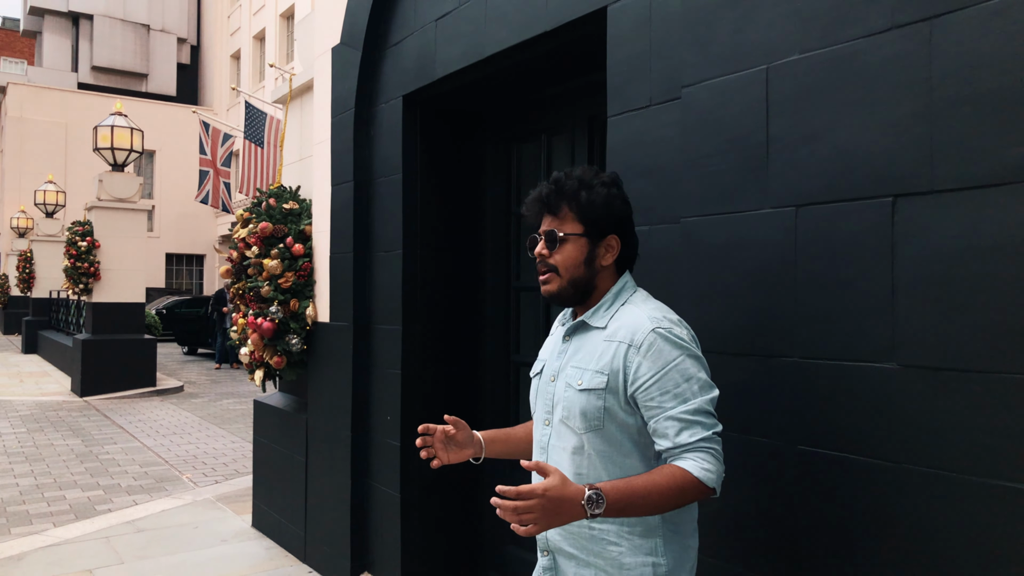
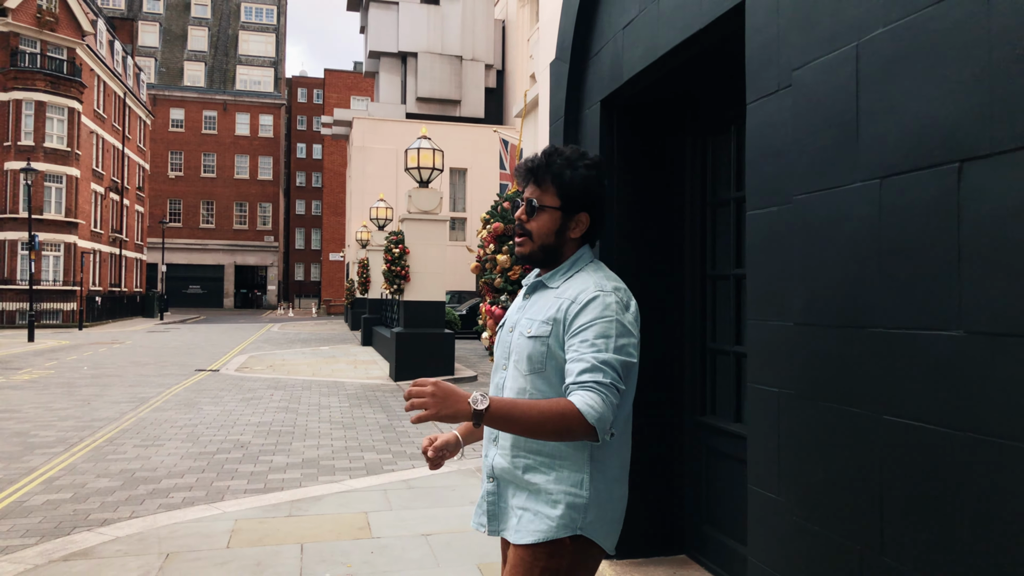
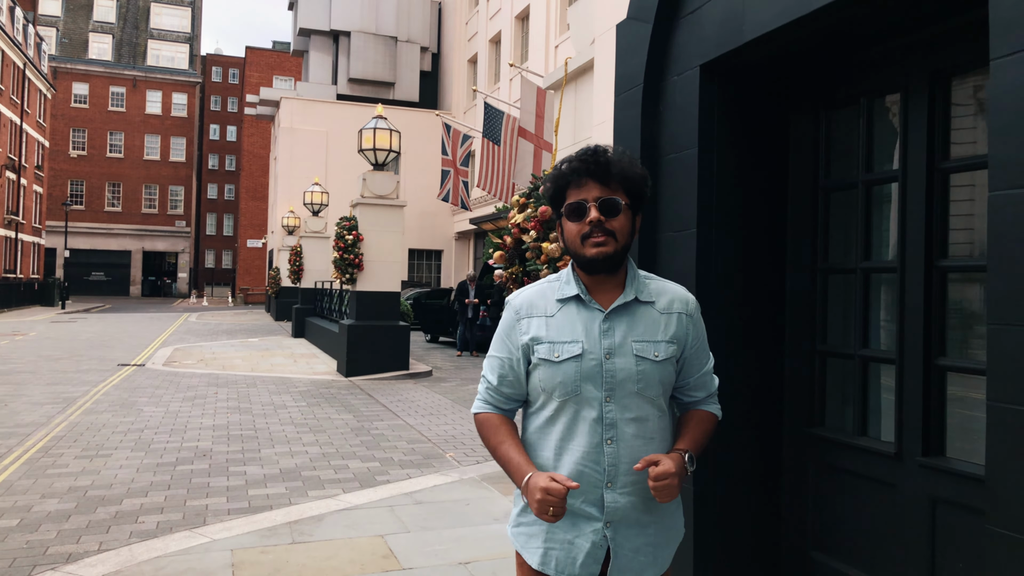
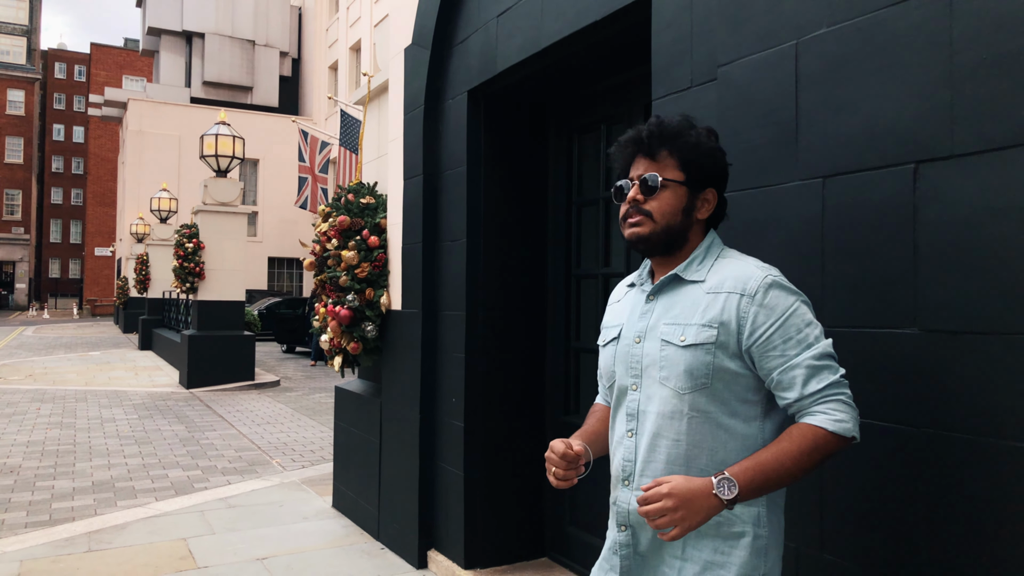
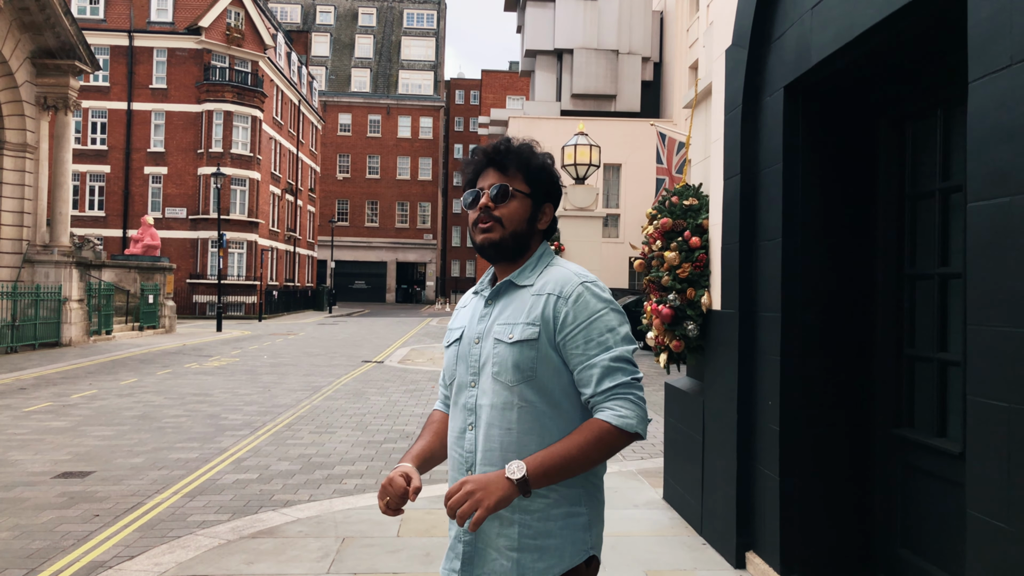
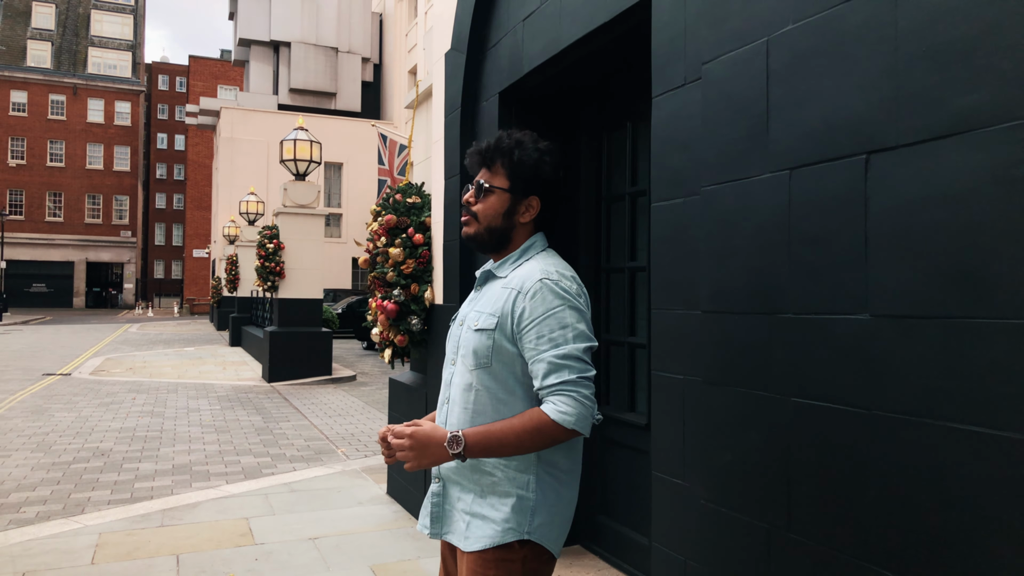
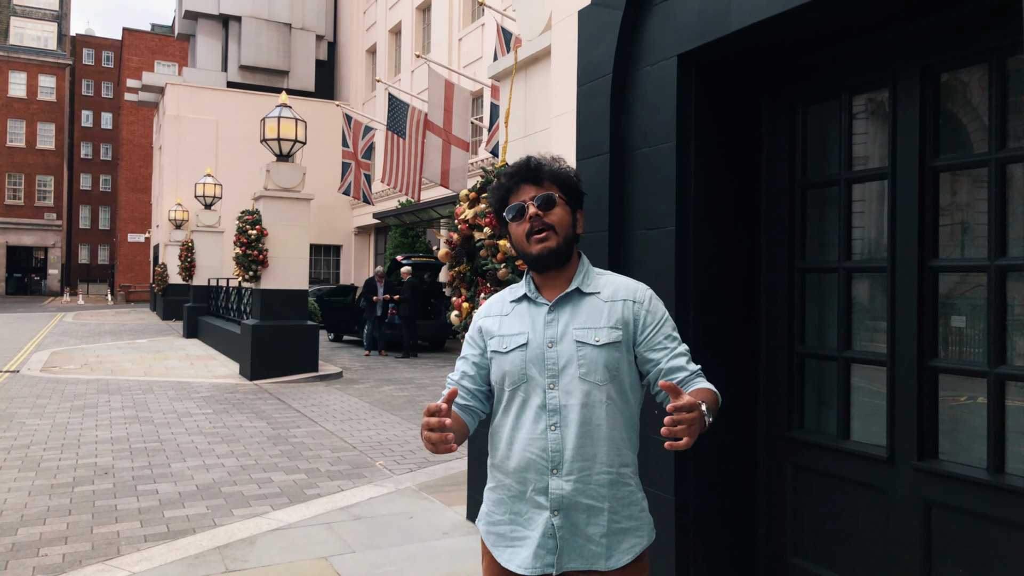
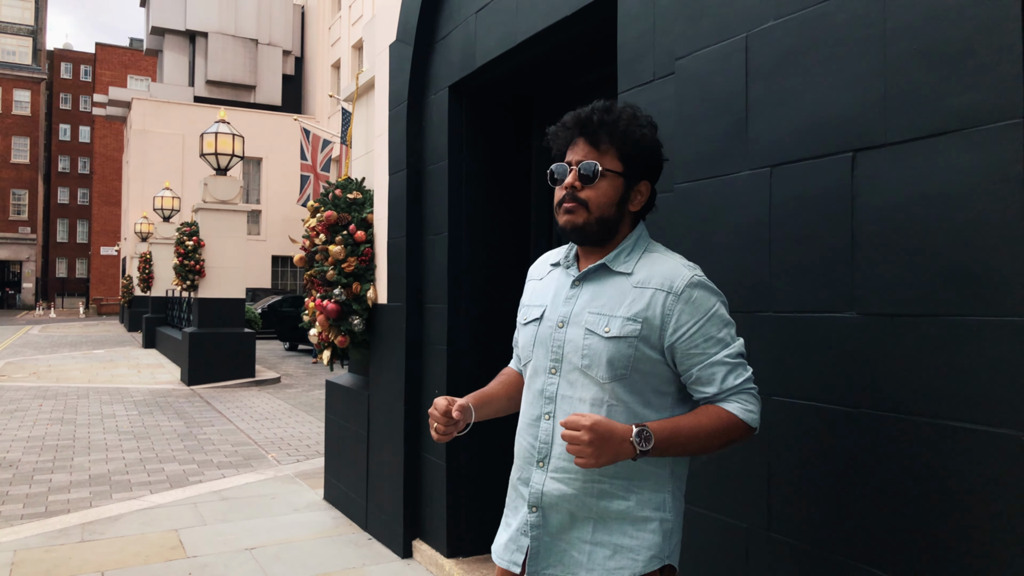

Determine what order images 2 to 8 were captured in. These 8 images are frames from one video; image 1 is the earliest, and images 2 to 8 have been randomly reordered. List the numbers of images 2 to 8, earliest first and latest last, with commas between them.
4, 8, 6, 2, 5, 3, 7
